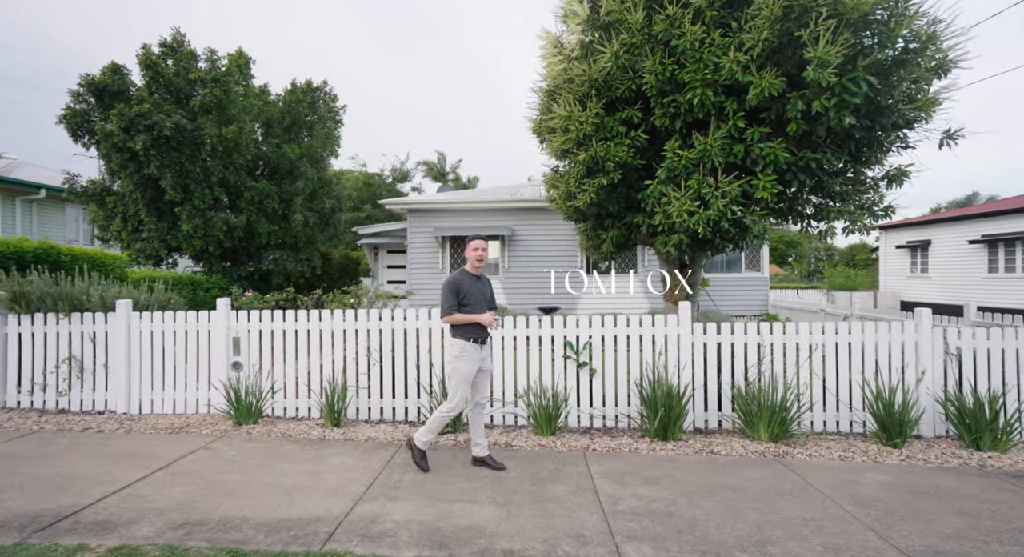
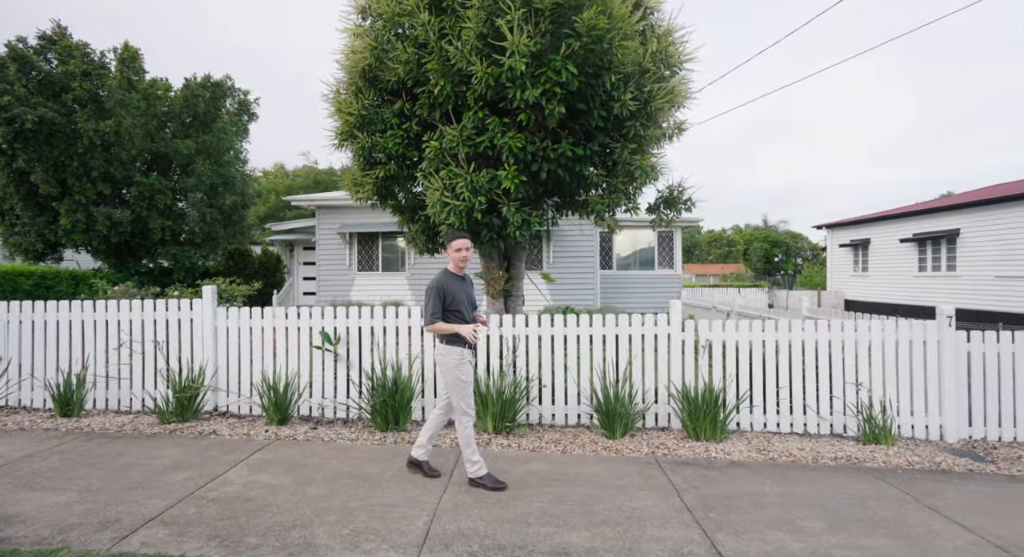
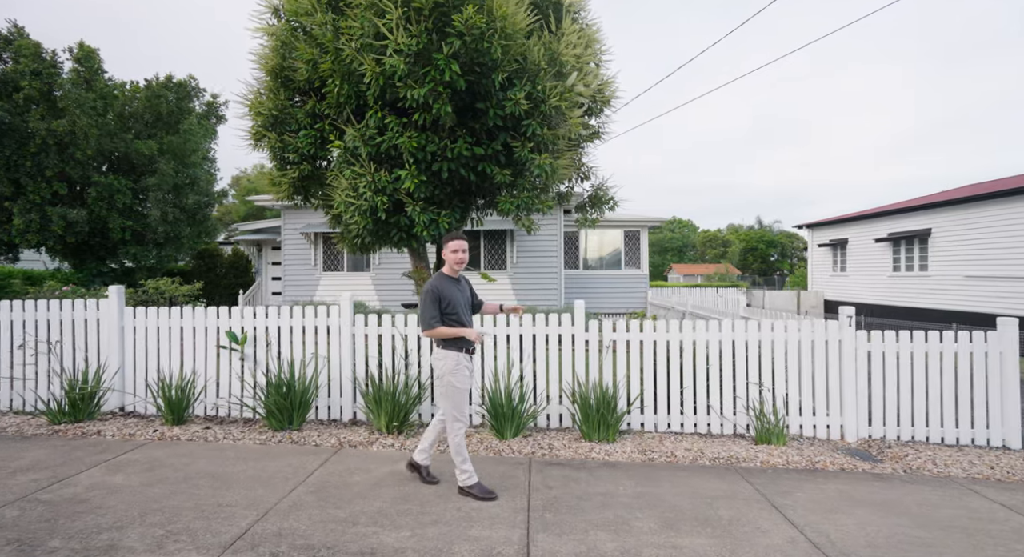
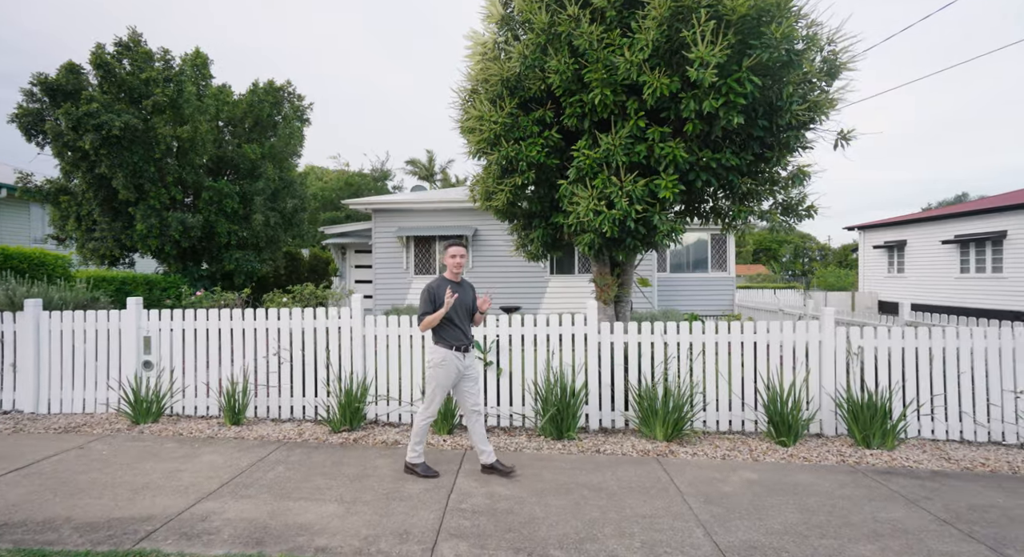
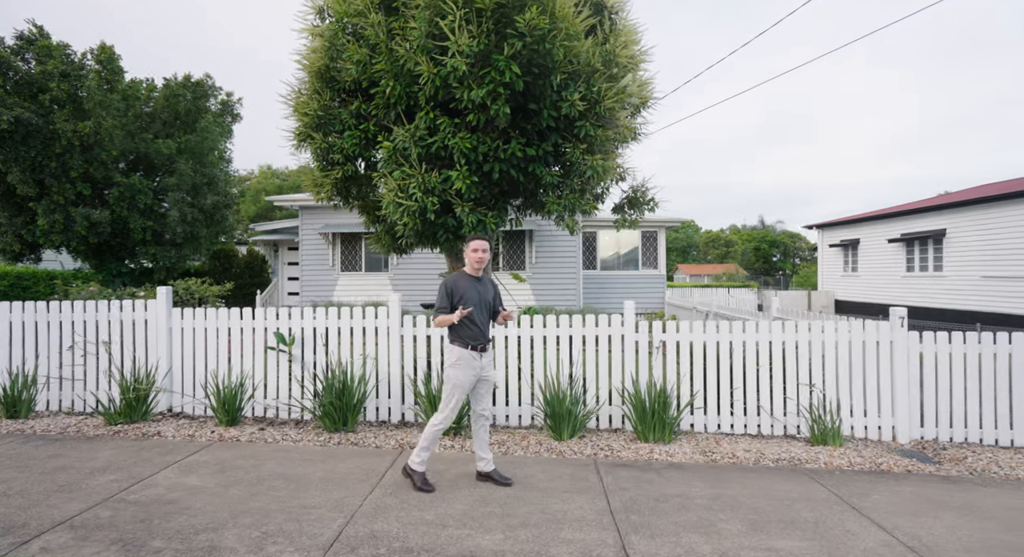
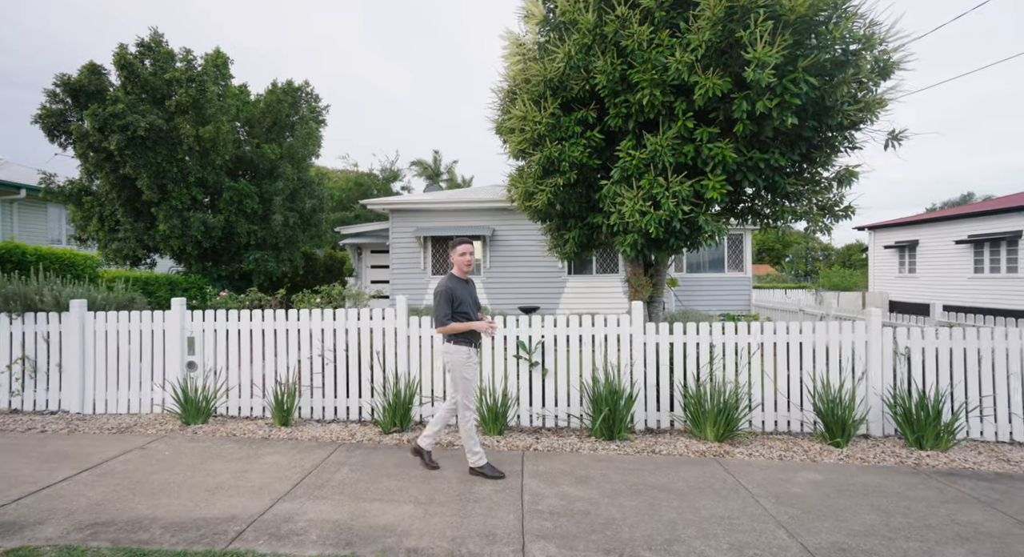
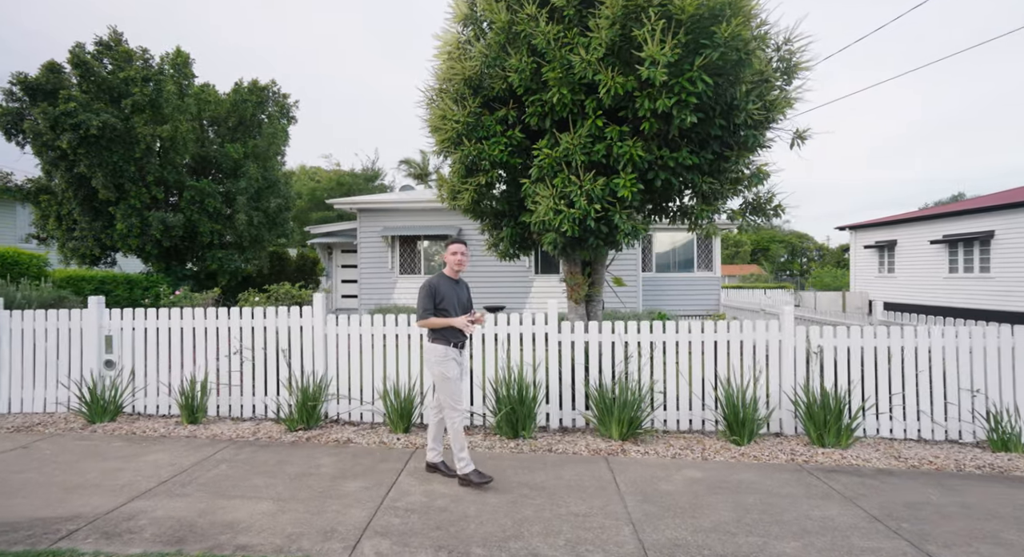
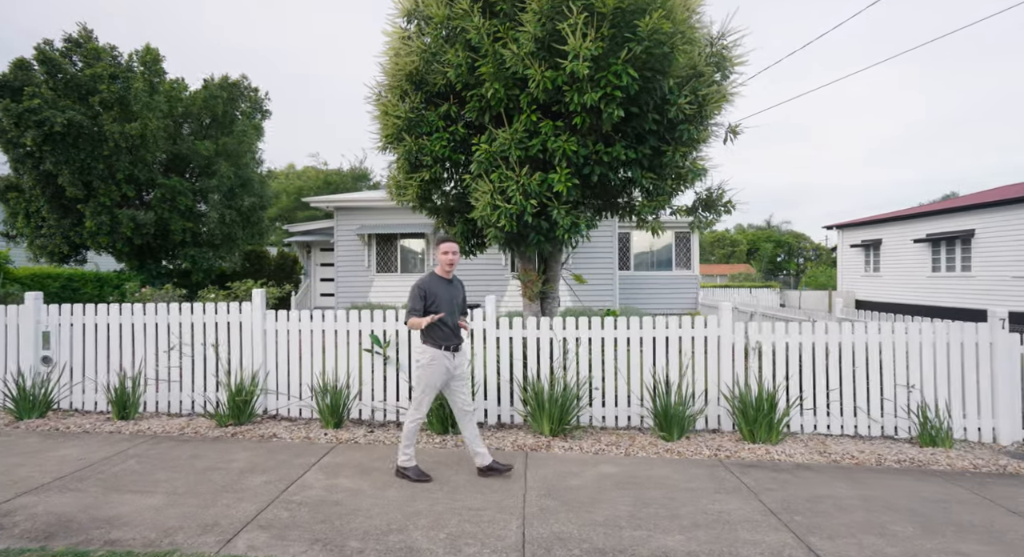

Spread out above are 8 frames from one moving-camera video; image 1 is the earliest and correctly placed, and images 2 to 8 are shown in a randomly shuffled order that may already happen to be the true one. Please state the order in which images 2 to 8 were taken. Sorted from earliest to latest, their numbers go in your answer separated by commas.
6, 4, 7, 8, 2, 5, 3
